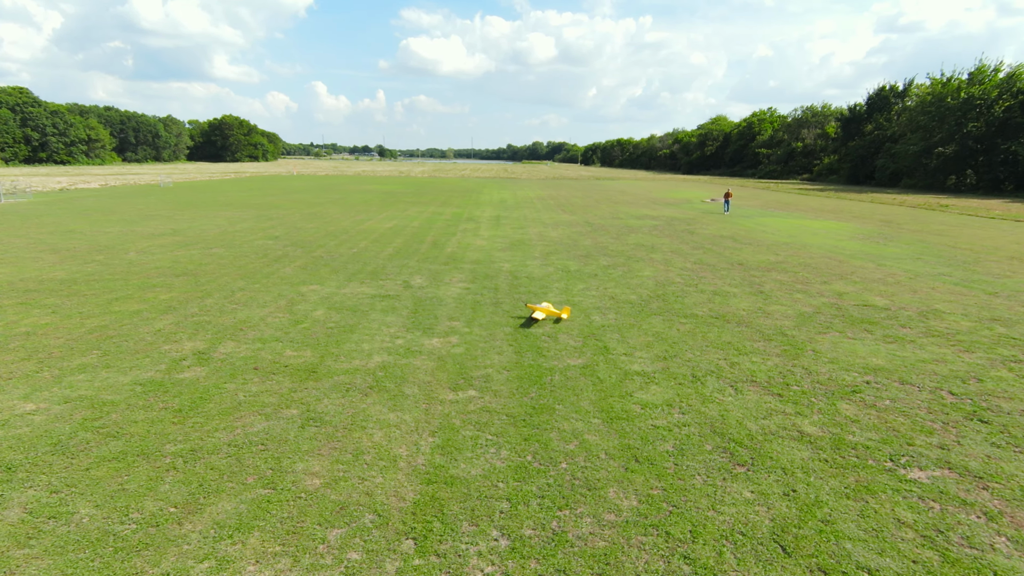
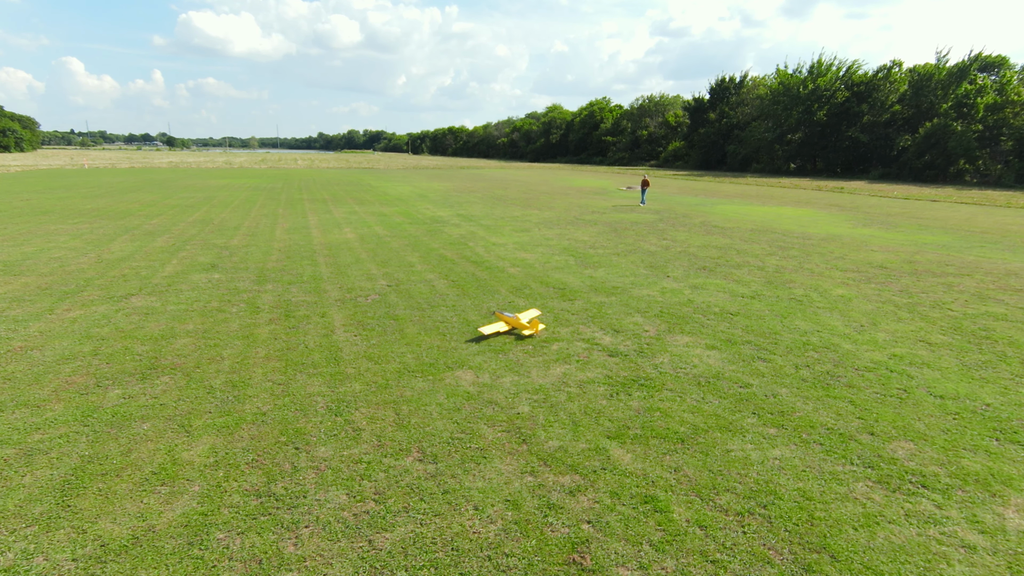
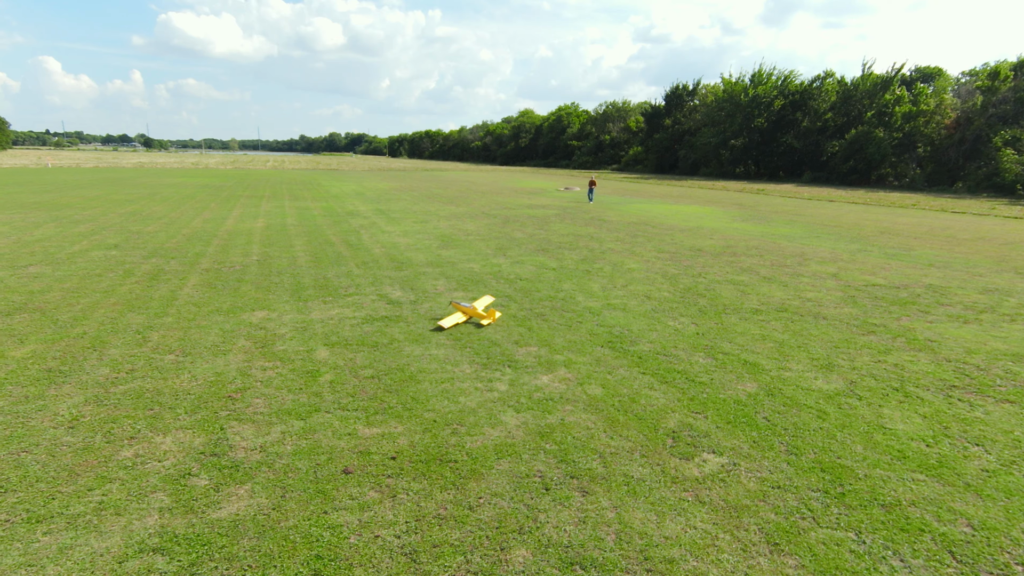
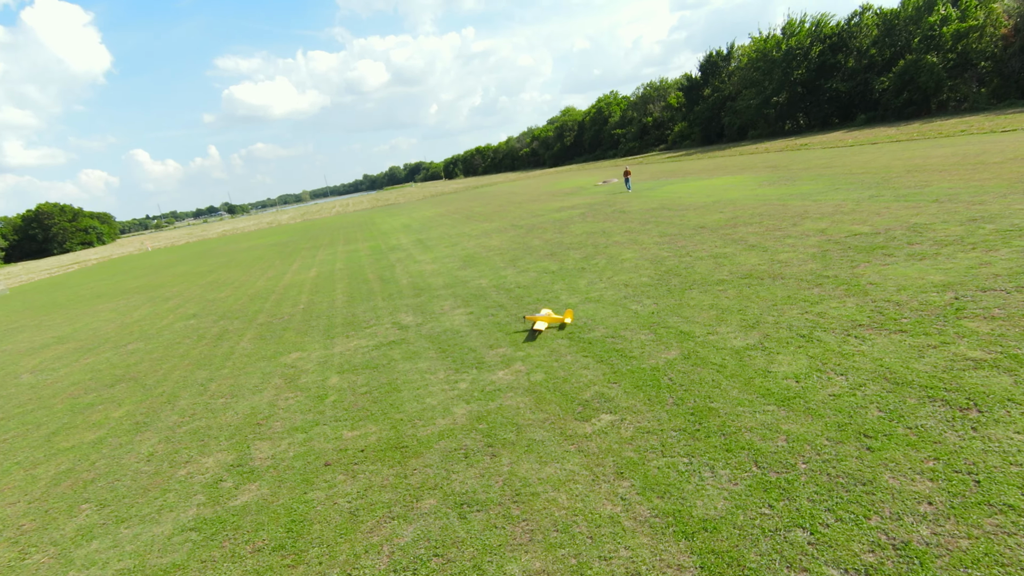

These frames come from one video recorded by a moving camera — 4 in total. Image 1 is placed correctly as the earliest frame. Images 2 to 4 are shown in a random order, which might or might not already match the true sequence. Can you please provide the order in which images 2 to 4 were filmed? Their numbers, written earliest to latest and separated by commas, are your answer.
4, 3, 2
